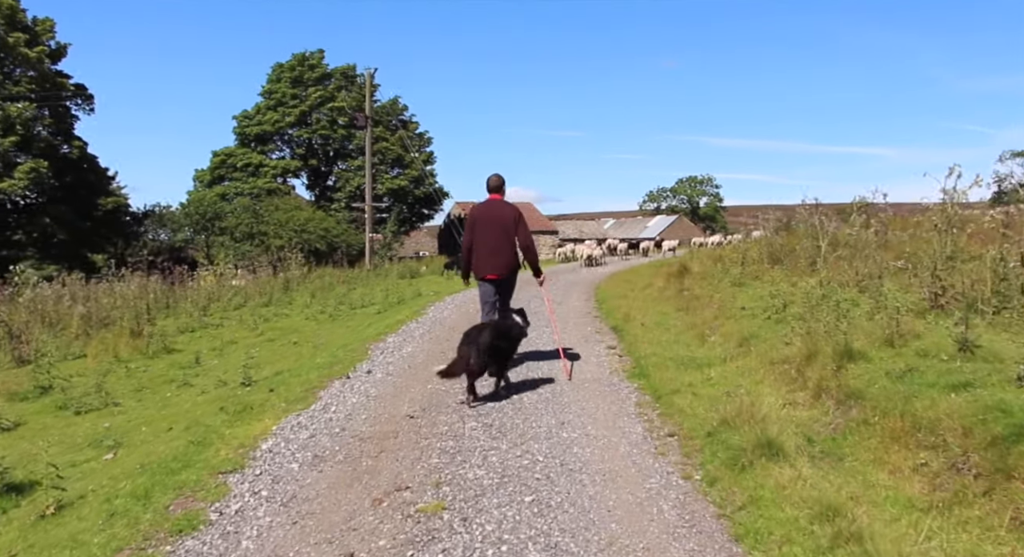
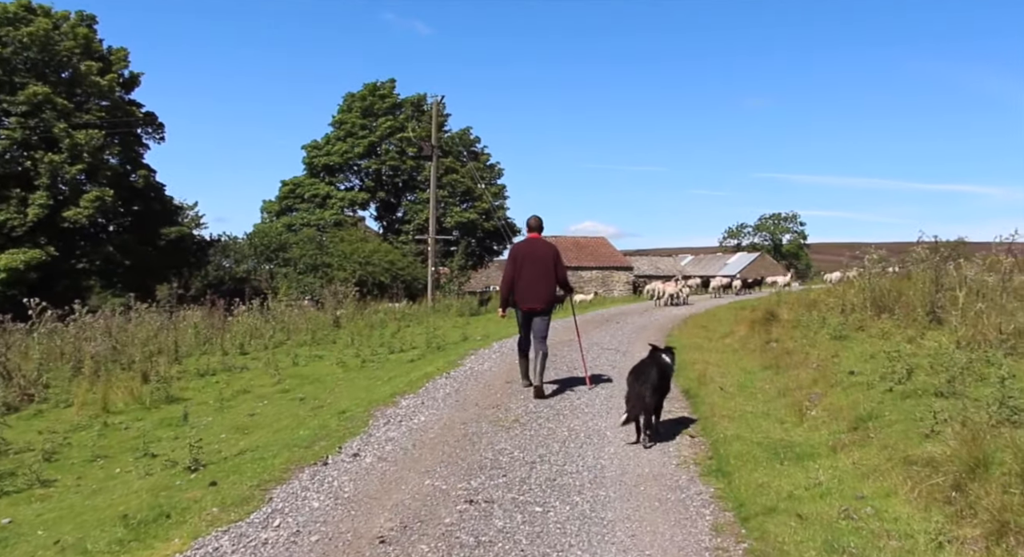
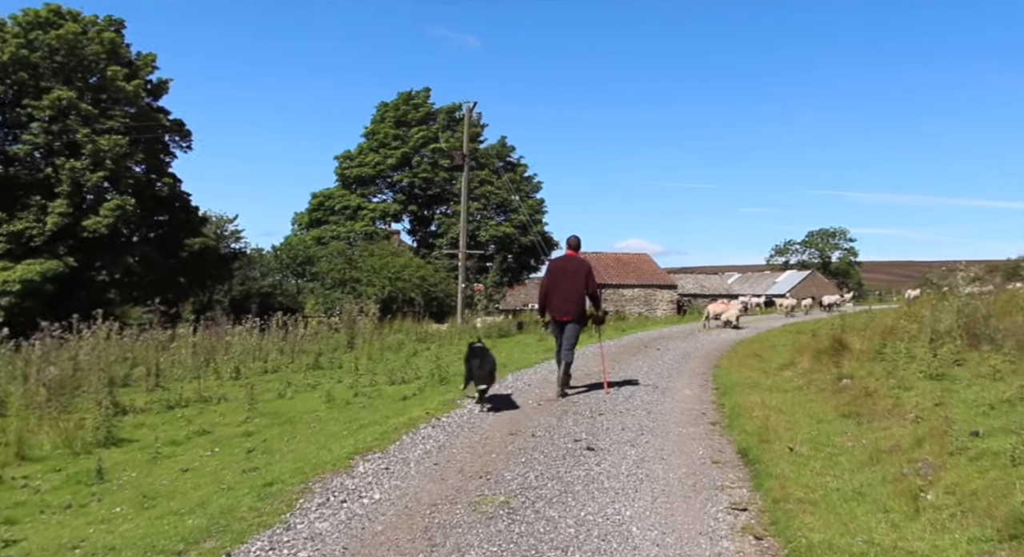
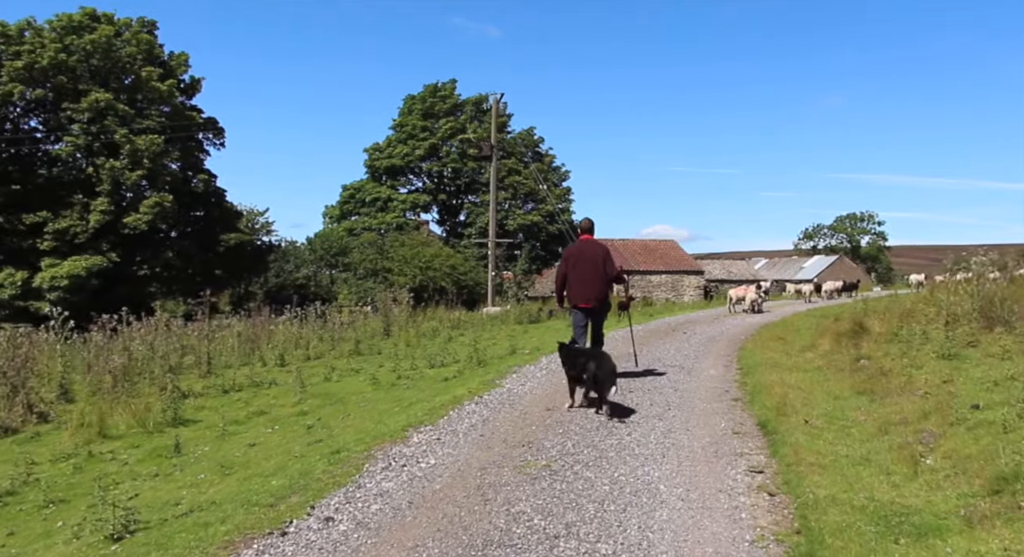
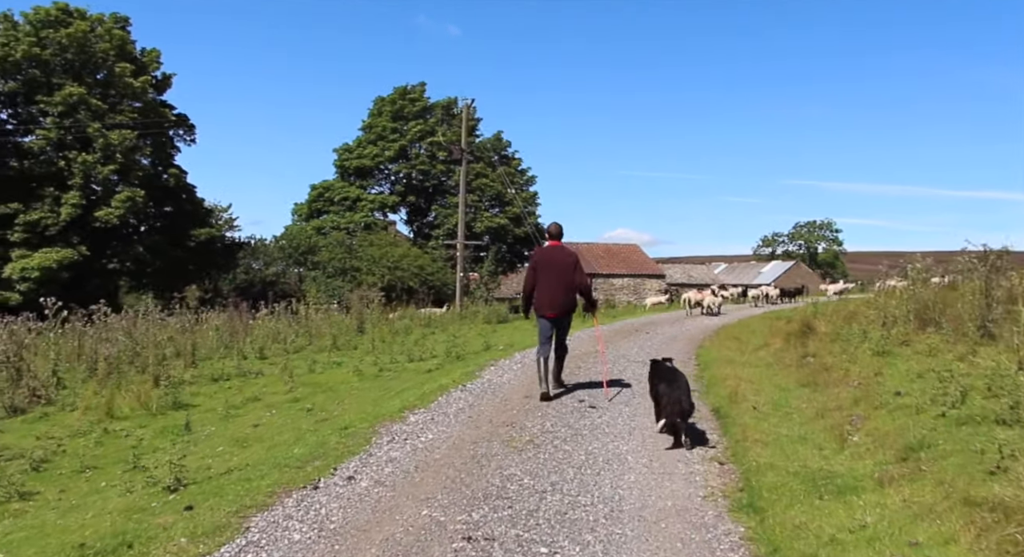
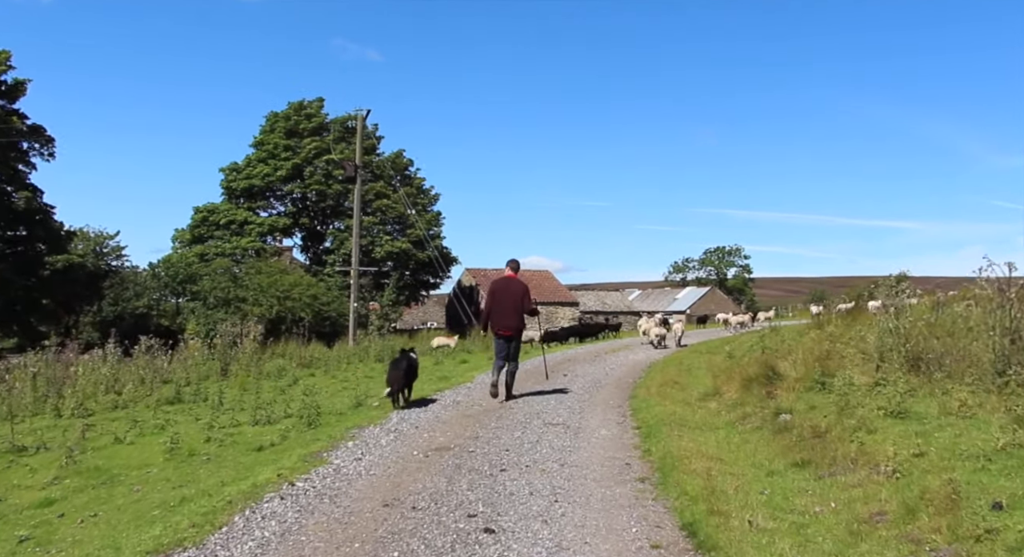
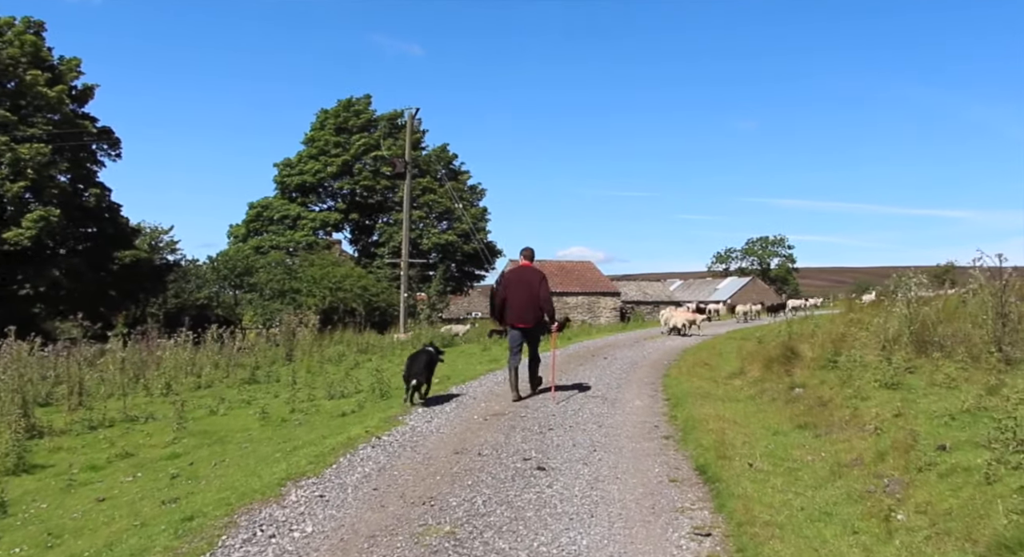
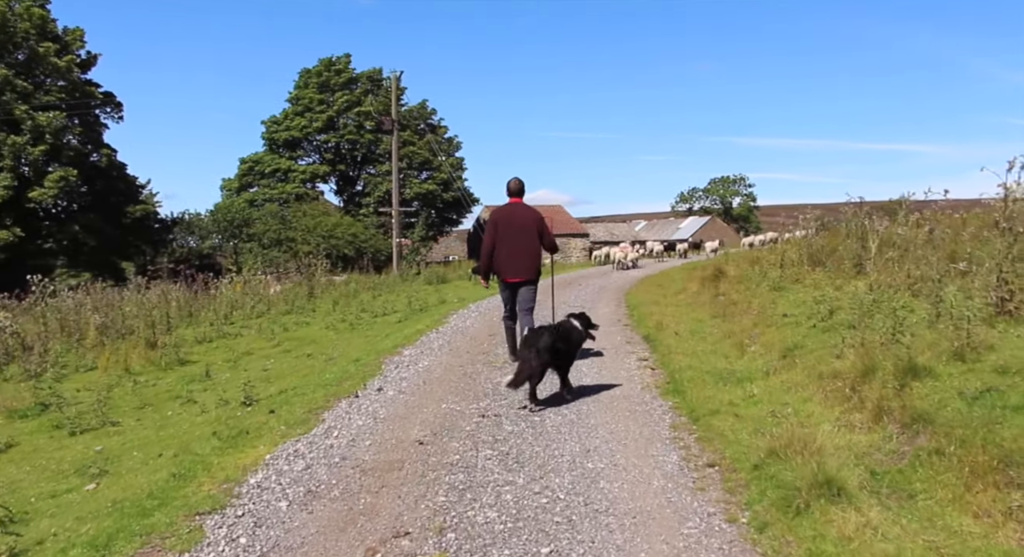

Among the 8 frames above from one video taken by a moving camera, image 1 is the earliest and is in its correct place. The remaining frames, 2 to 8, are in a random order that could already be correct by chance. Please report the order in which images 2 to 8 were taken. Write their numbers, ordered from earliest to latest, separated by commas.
8, 2, 5, 4, 3, 7, 6
